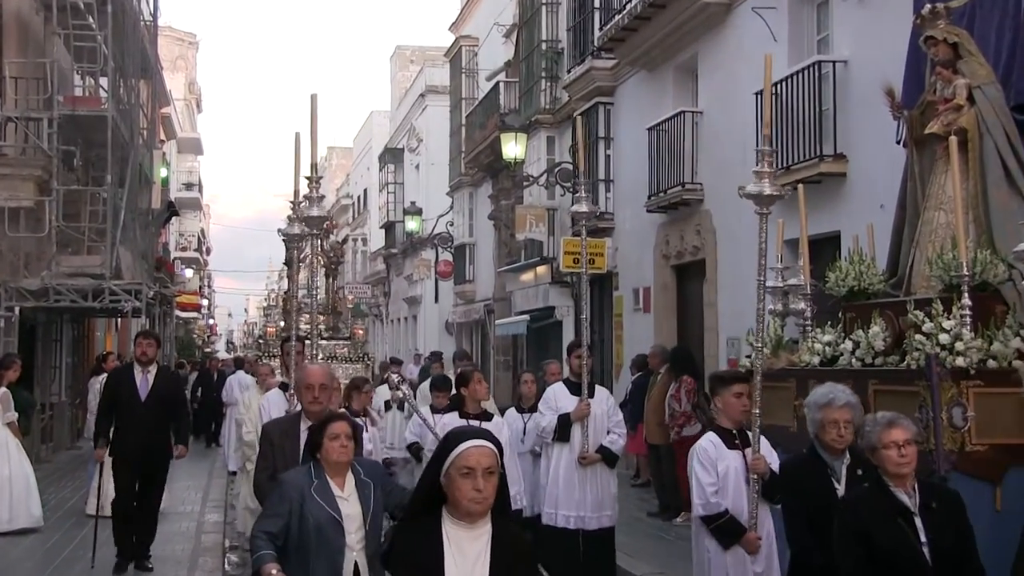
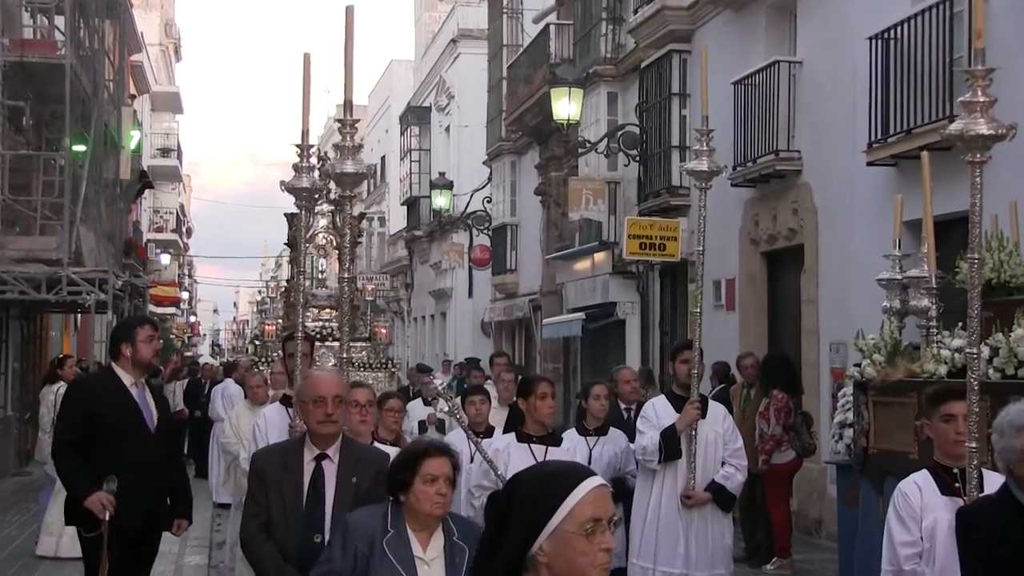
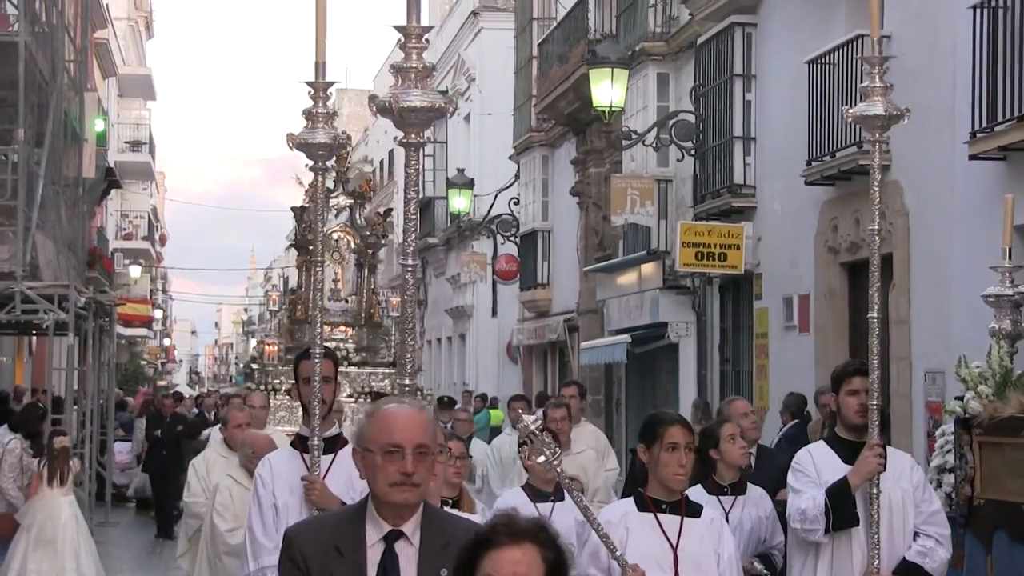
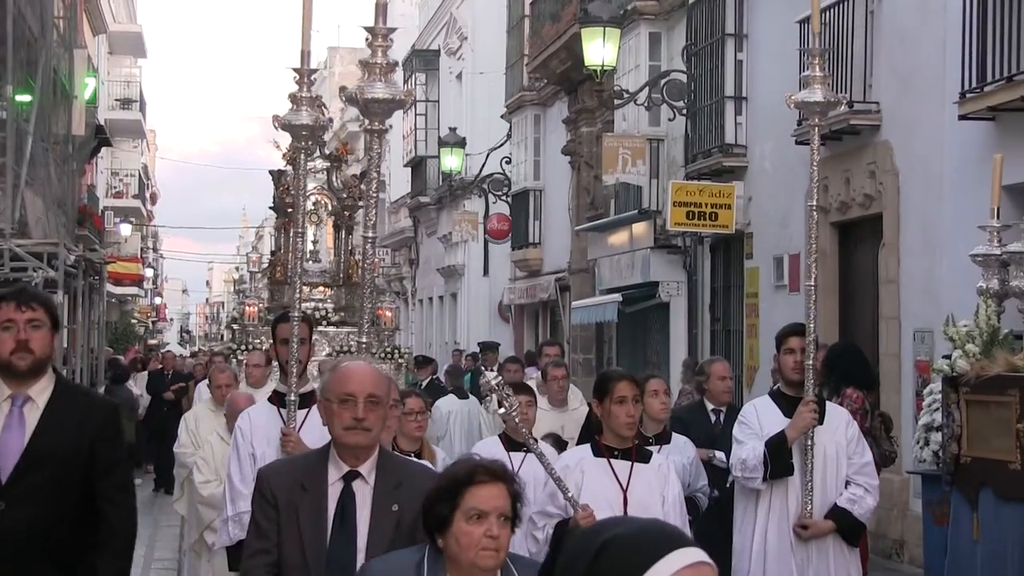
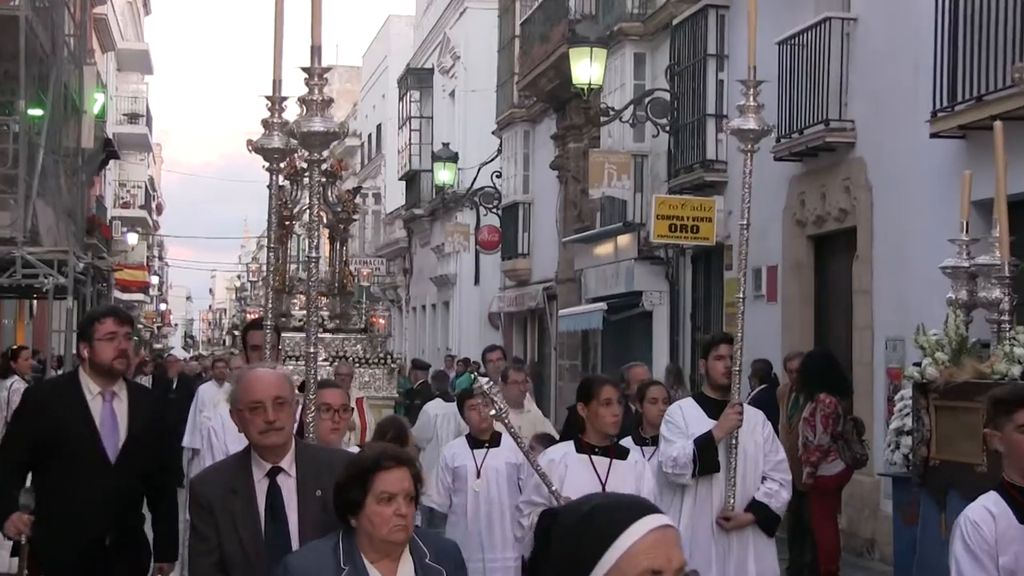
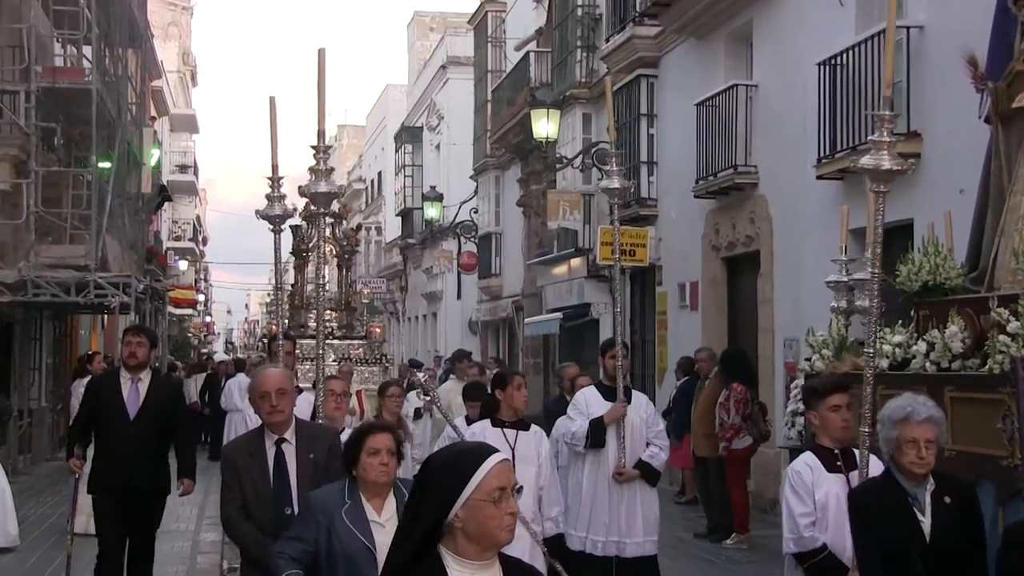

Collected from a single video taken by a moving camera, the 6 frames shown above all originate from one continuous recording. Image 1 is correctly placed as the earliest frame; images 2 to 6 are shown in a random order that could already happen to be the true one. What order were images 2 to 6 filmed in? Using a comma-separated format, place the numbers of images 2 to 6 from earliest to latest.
6, 2, 5, 4, 3
